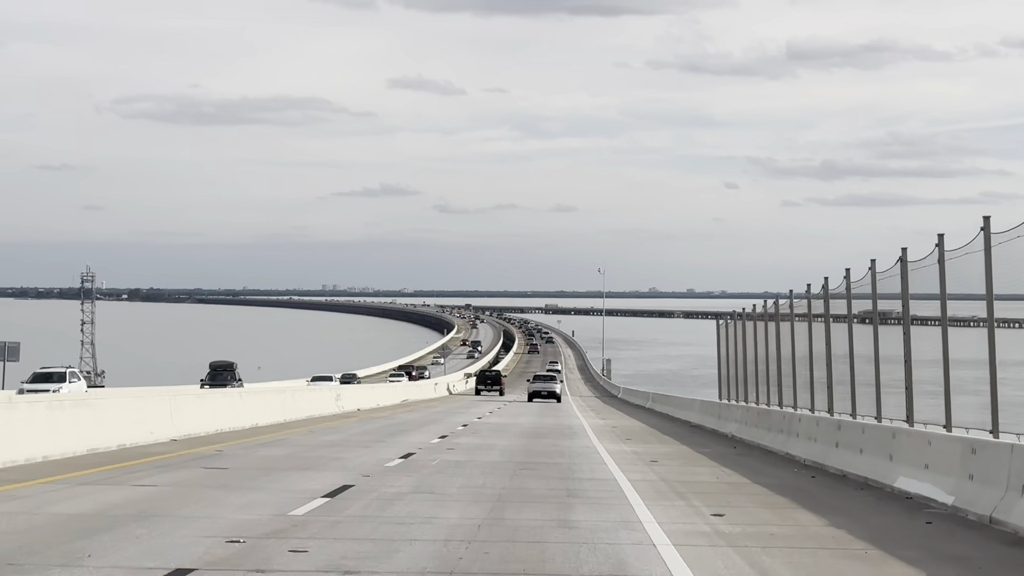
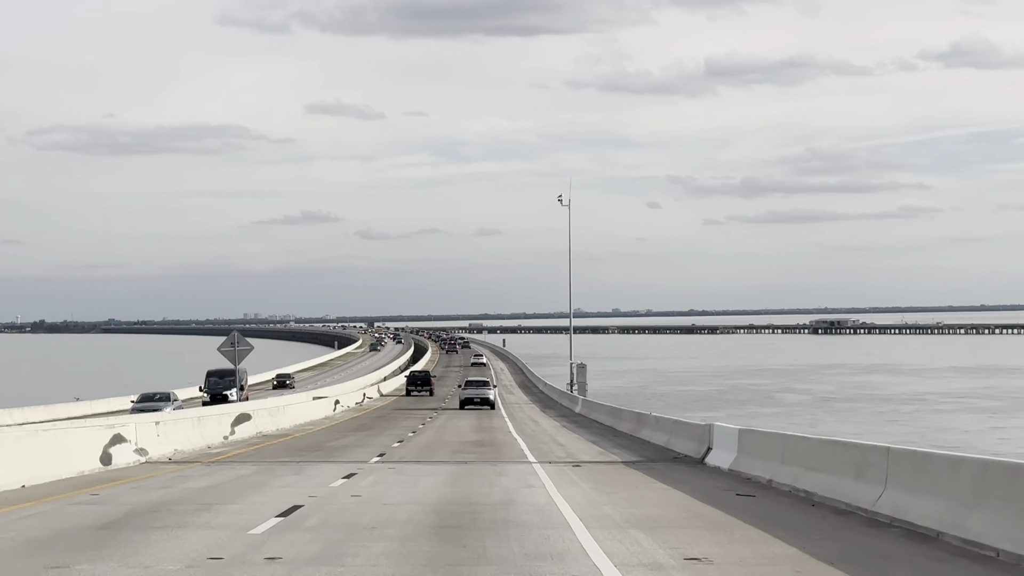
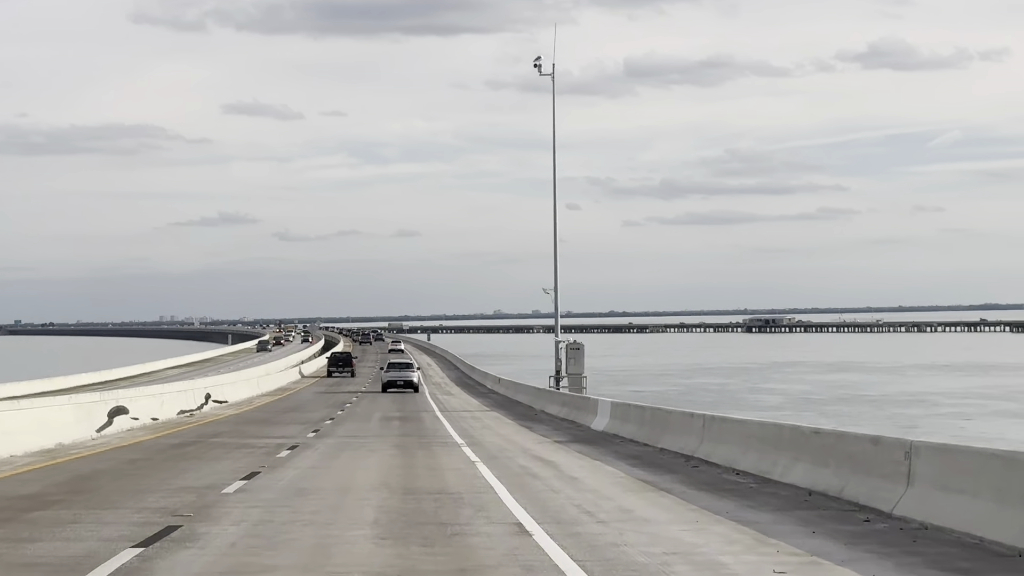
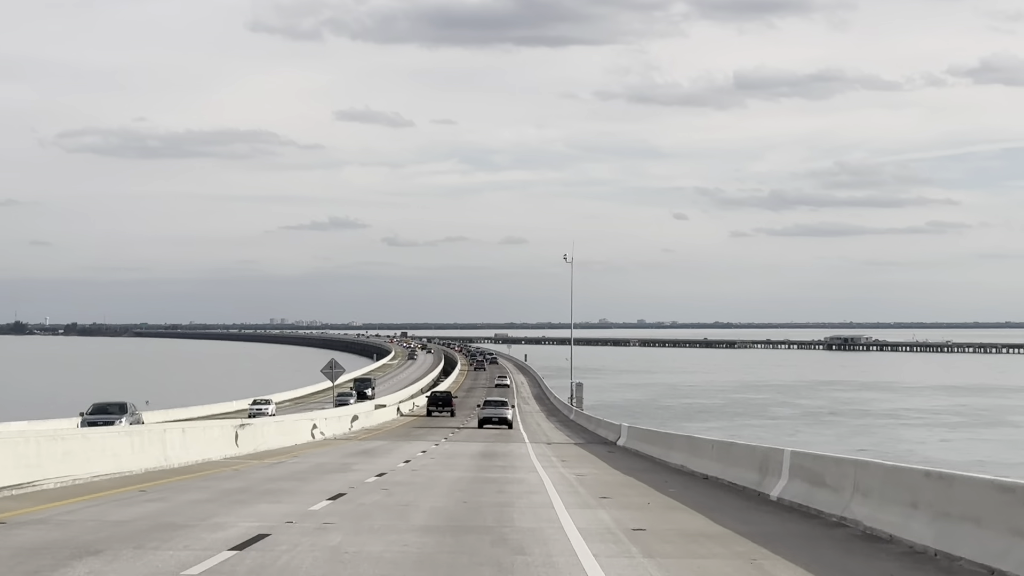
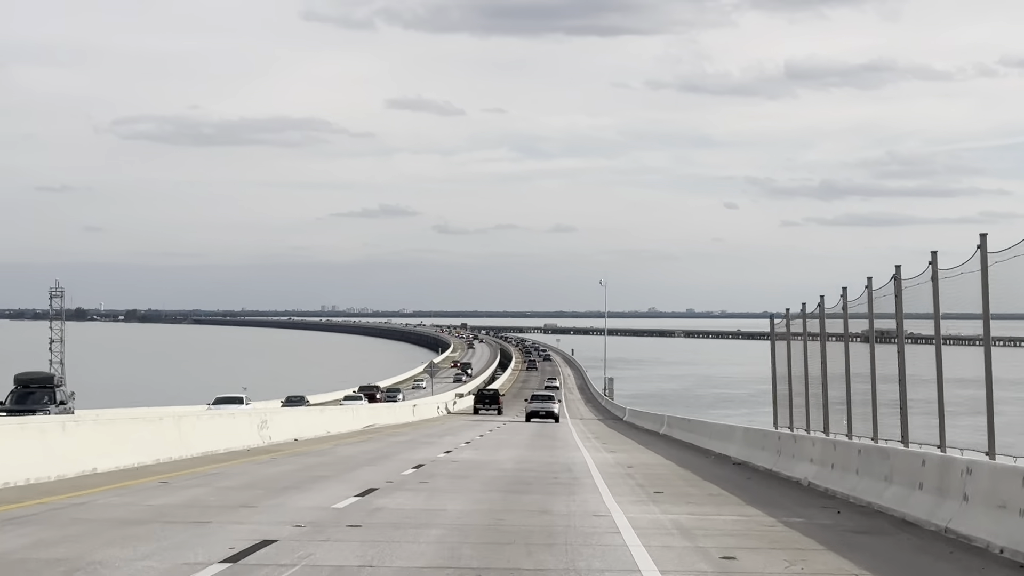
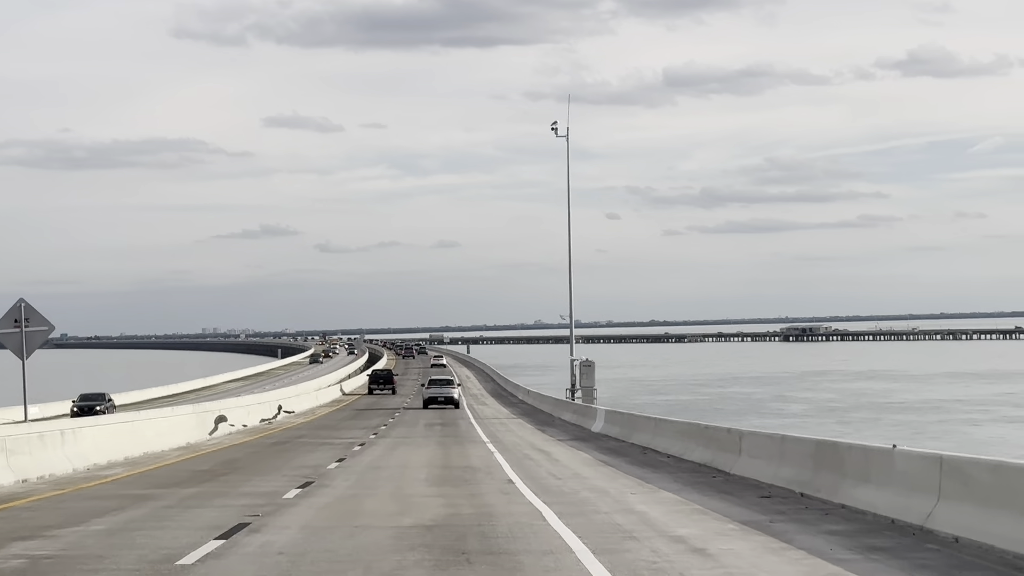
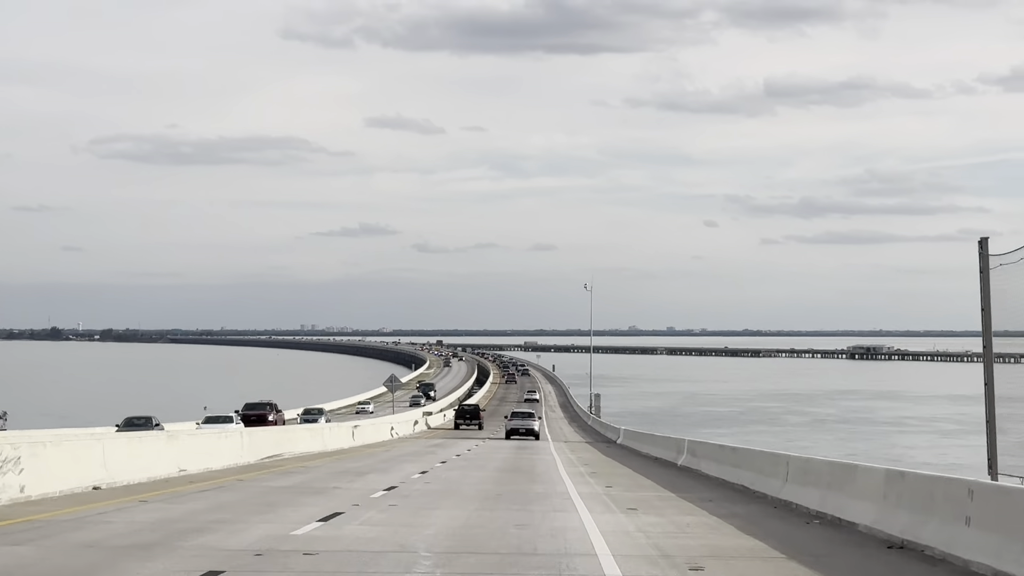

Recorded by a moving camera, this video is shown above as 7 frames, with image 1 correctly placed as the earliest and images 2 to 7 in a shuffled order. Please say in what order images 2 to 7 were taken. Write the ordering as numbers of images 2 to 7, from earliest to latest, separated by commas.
5, 7, 4, 2, 6, 3
